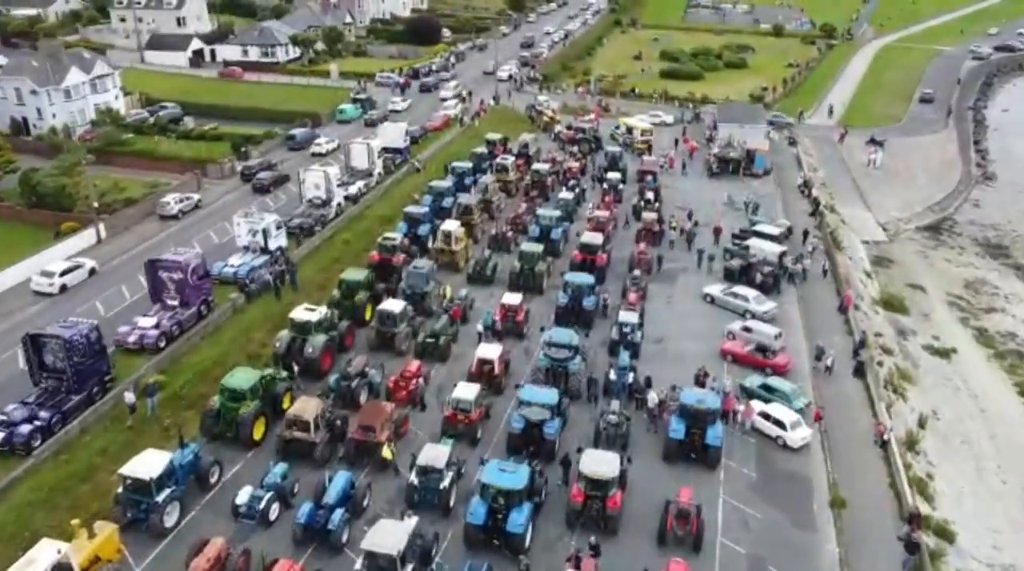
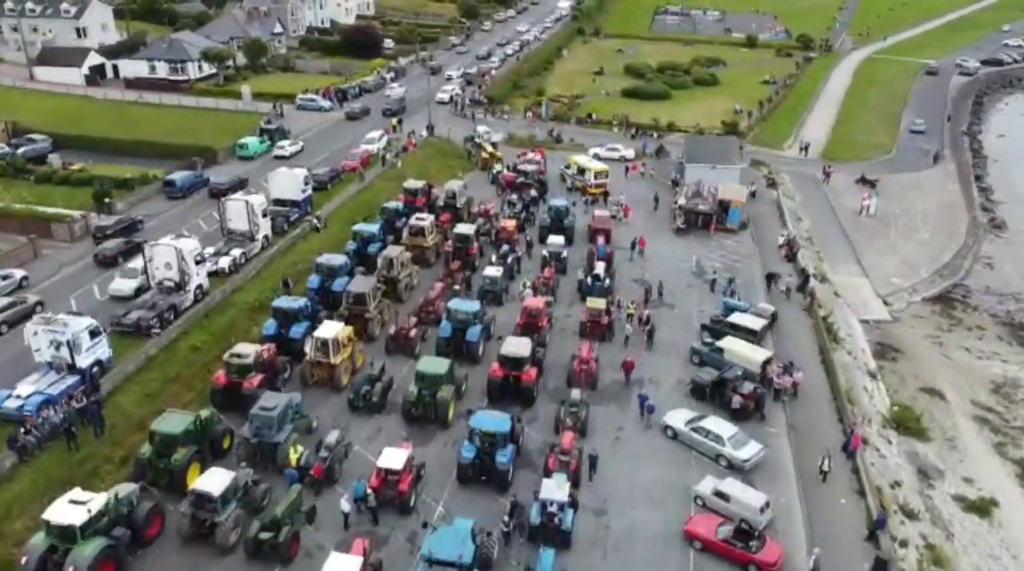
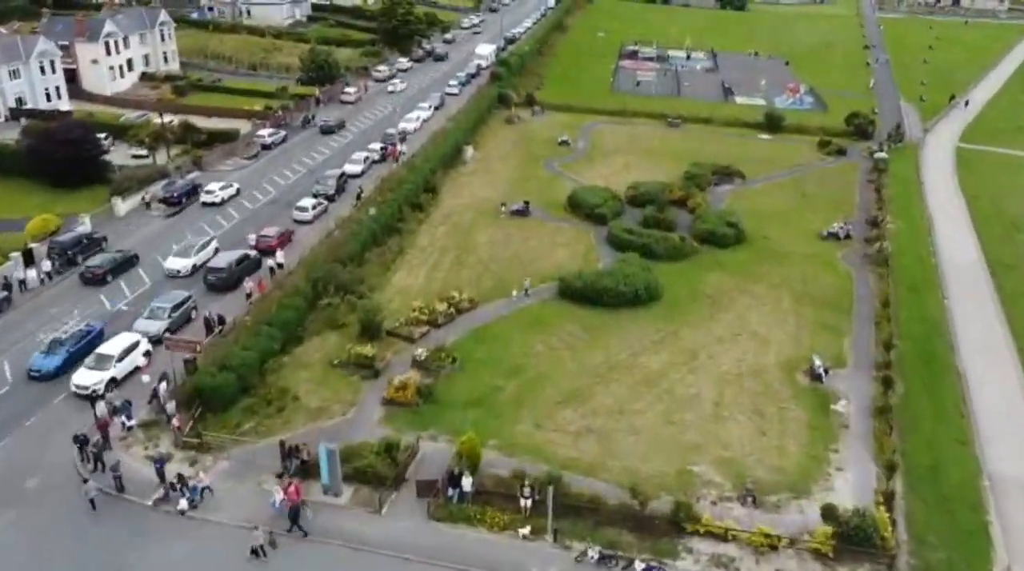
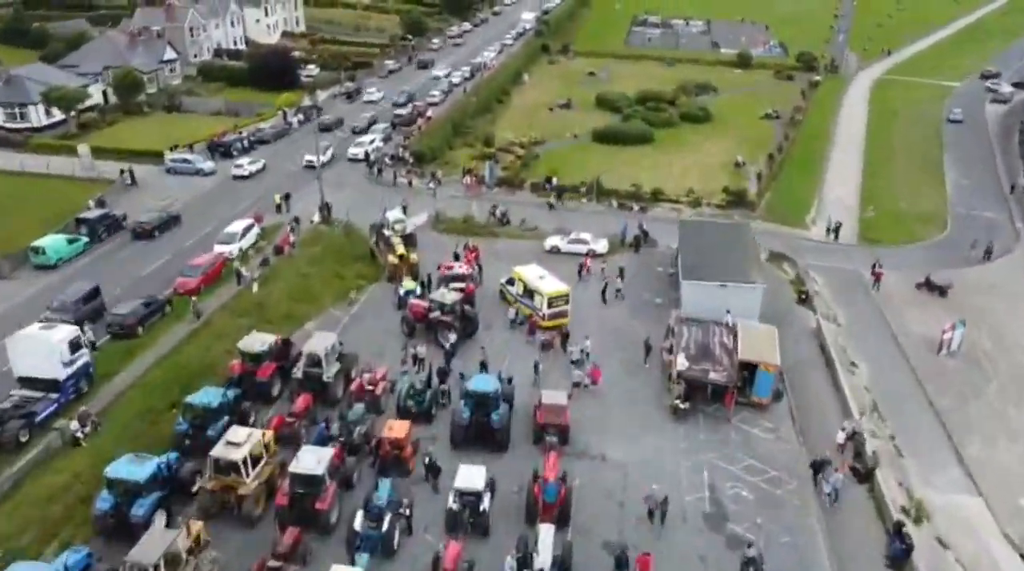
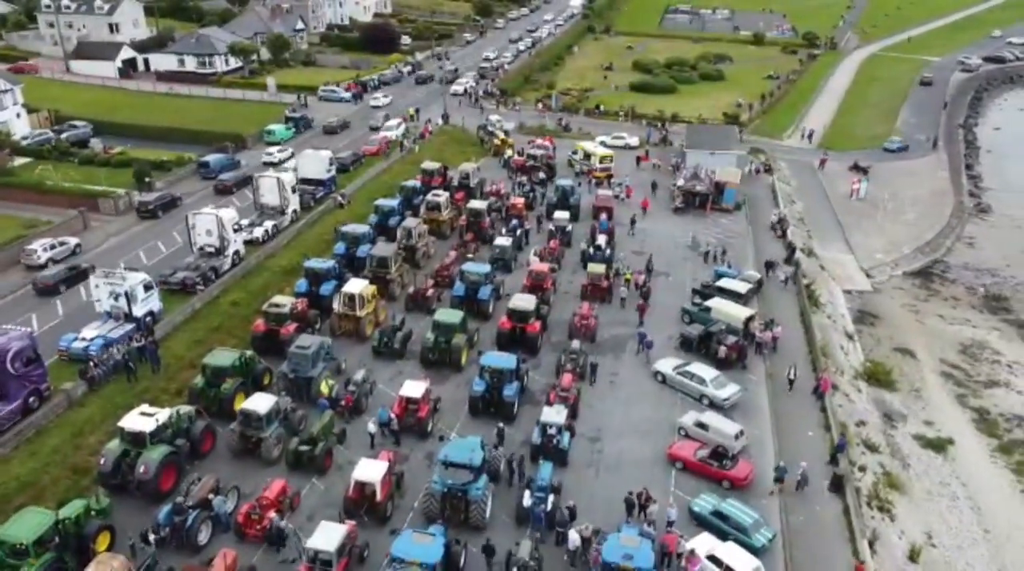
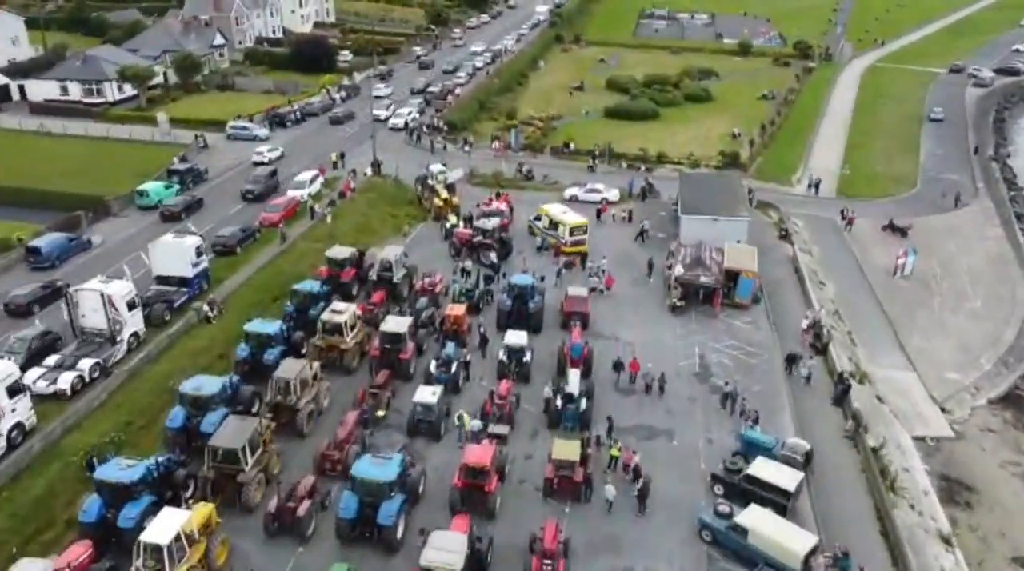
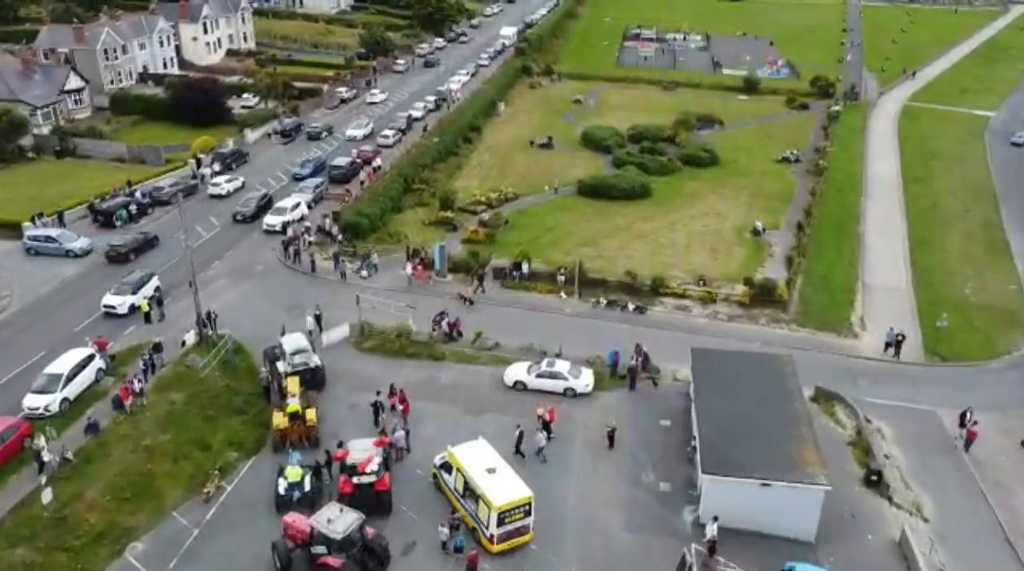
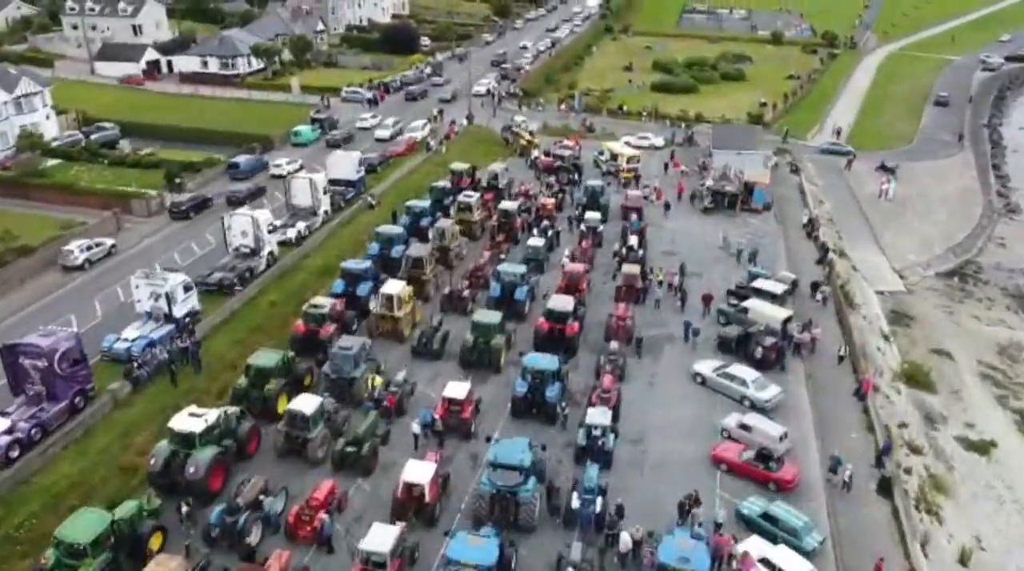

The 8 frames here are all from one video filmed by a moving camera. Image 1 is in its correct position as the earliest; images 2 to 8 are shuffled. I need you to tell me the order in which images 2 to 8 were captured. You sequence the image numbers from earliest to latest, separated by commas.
8, 5, 2, 6, 4, 7, 3
